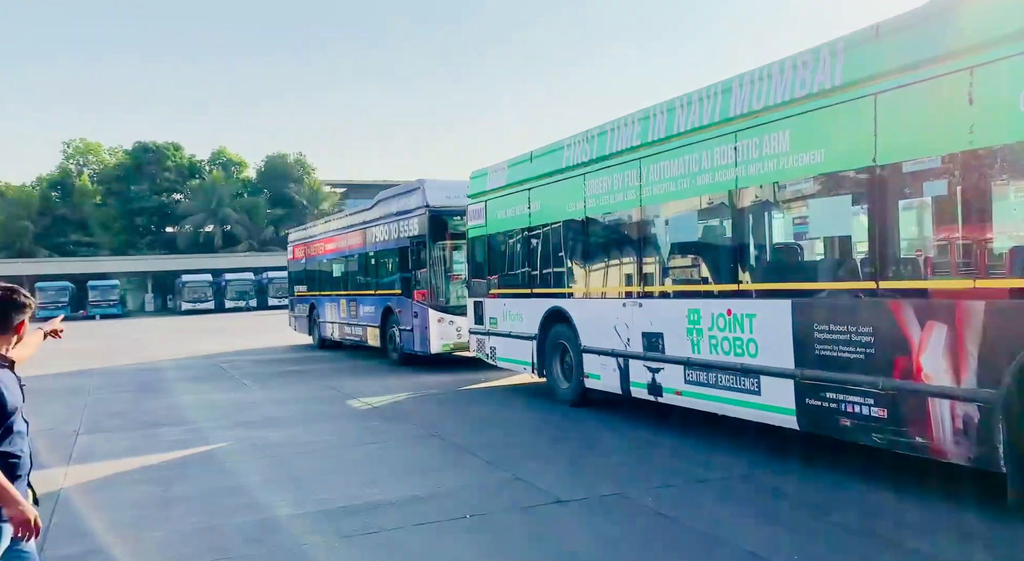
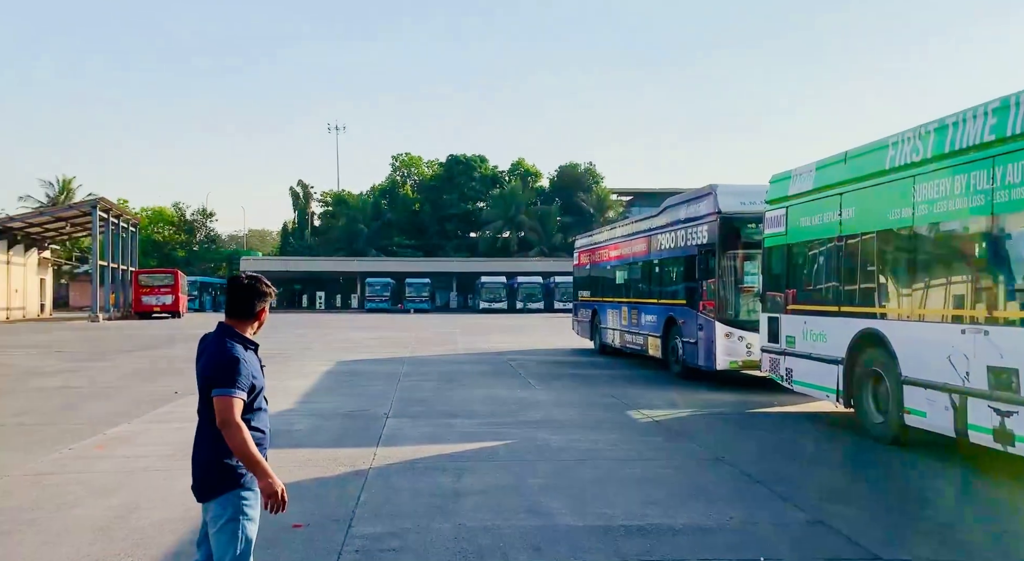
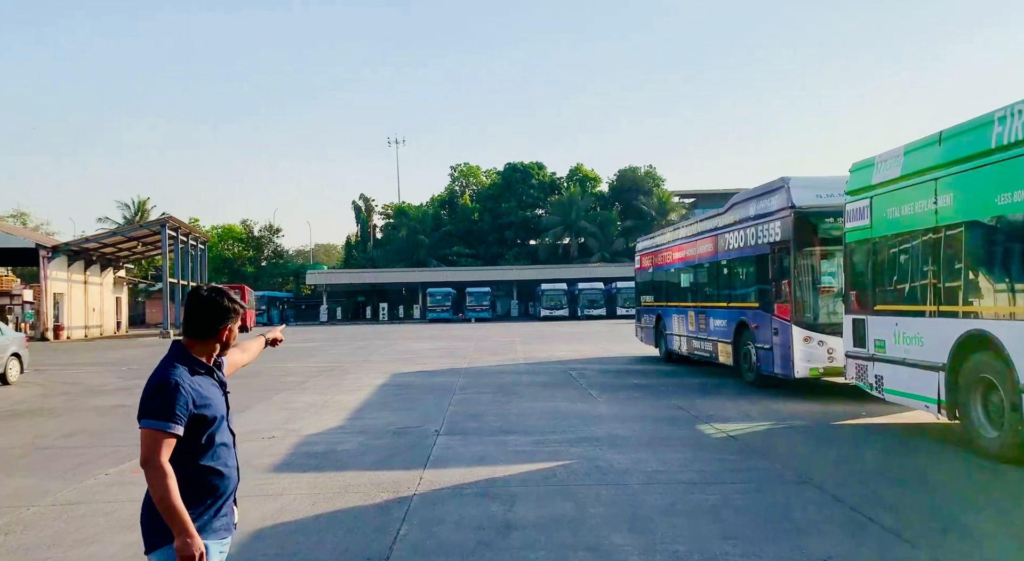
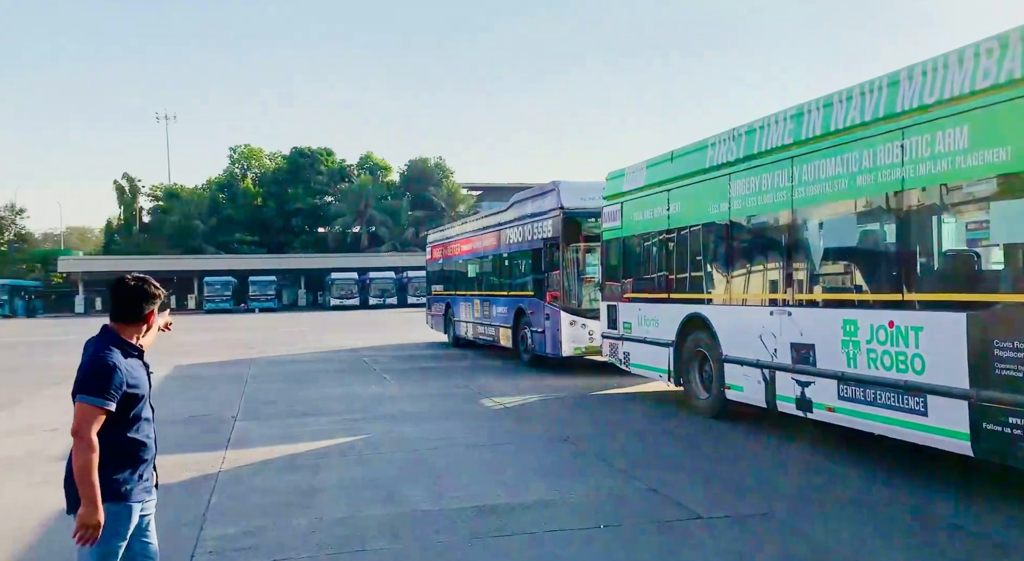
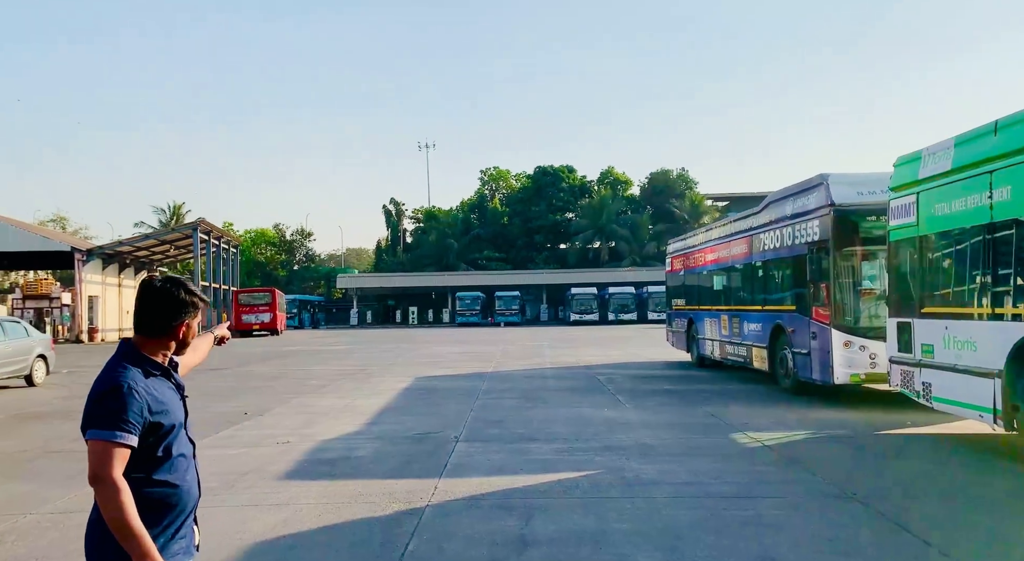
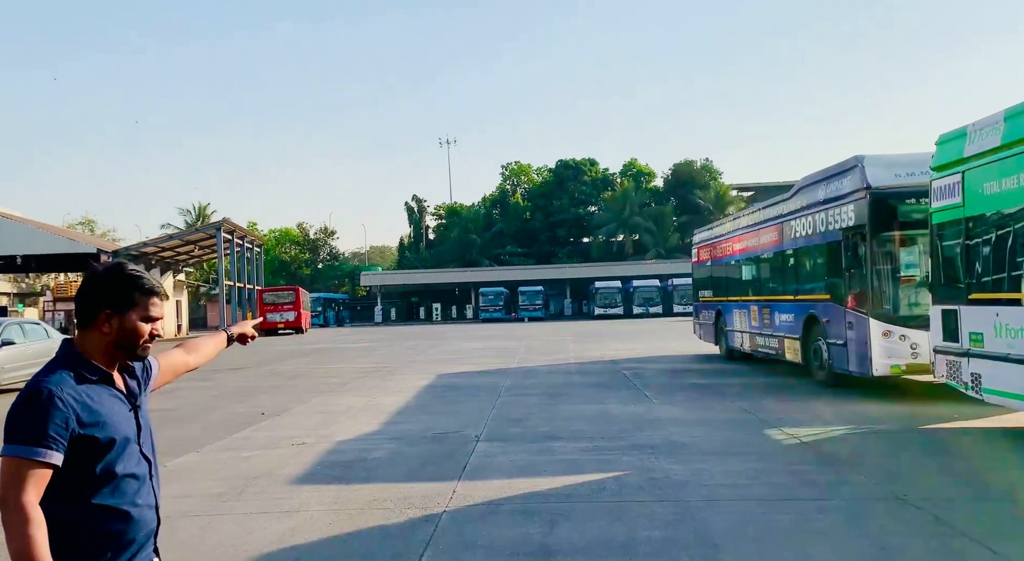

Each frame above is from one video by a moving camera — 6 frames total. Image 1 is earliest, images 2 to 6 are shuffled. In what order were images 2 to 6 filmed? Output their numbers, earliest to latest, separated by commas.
4, 2, 3, 5, 6
